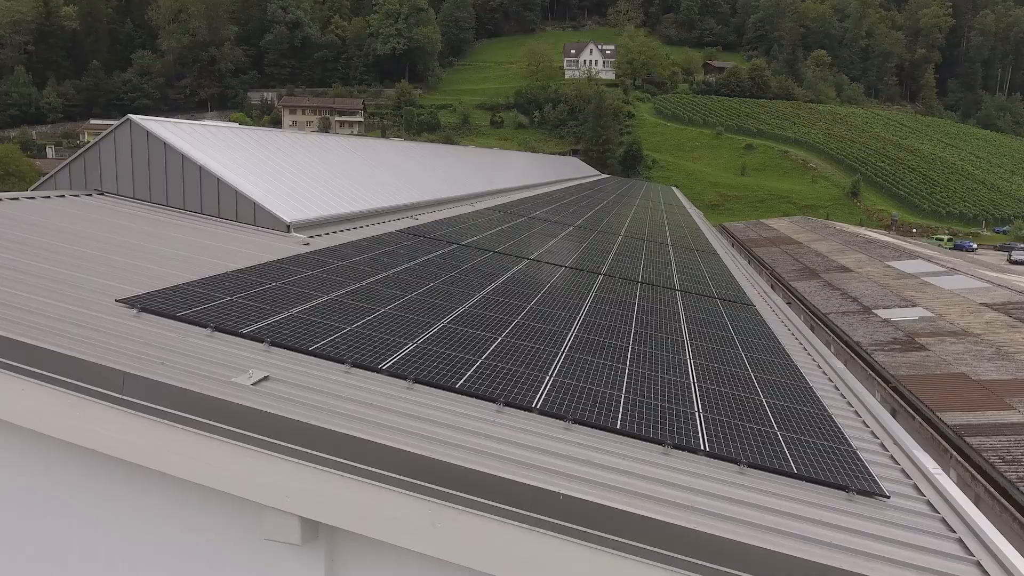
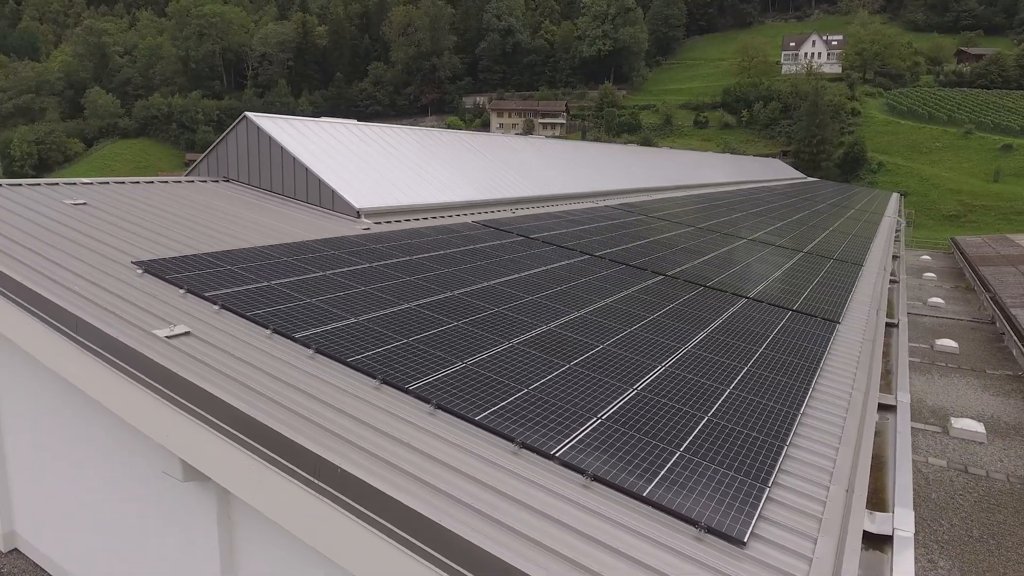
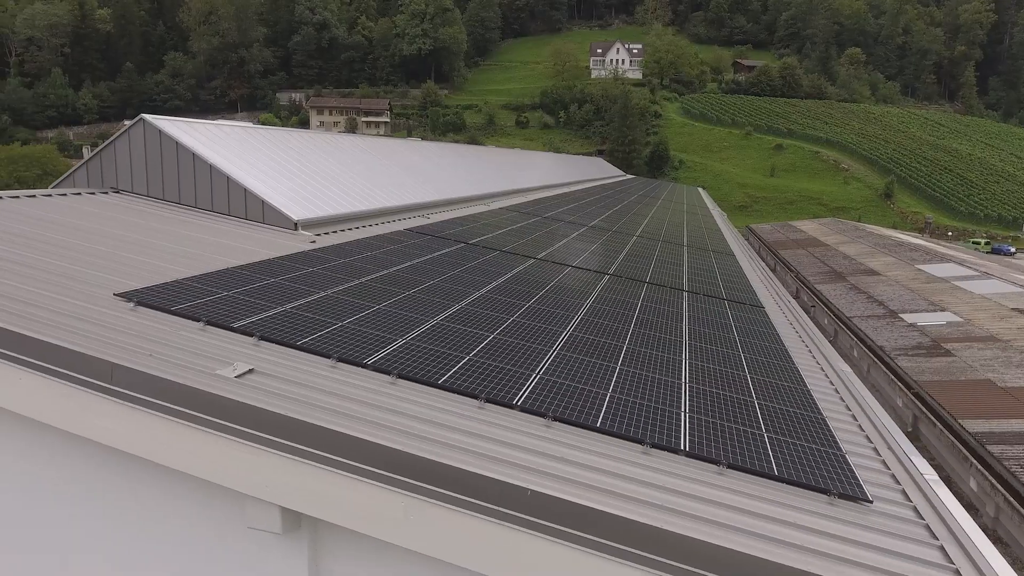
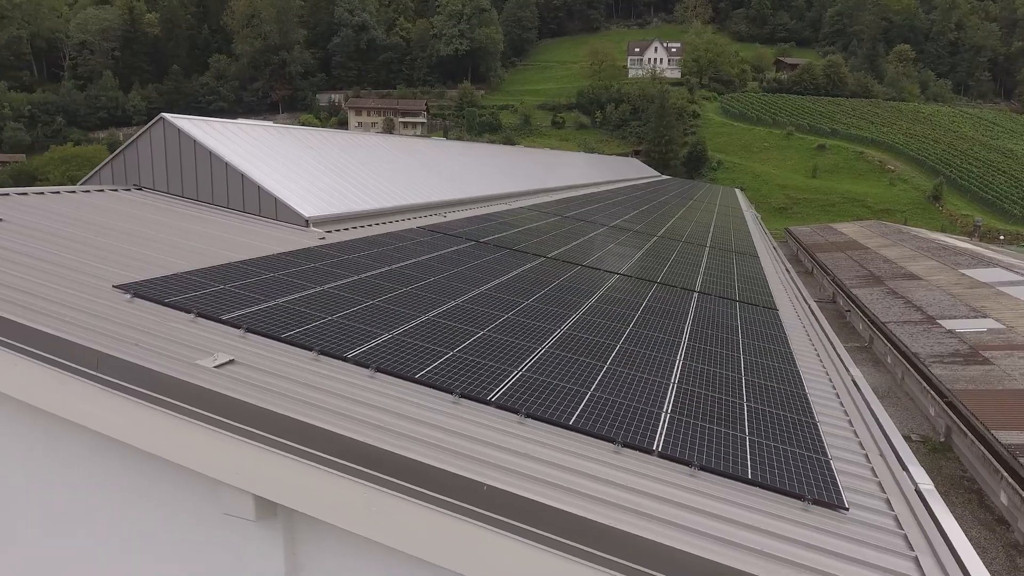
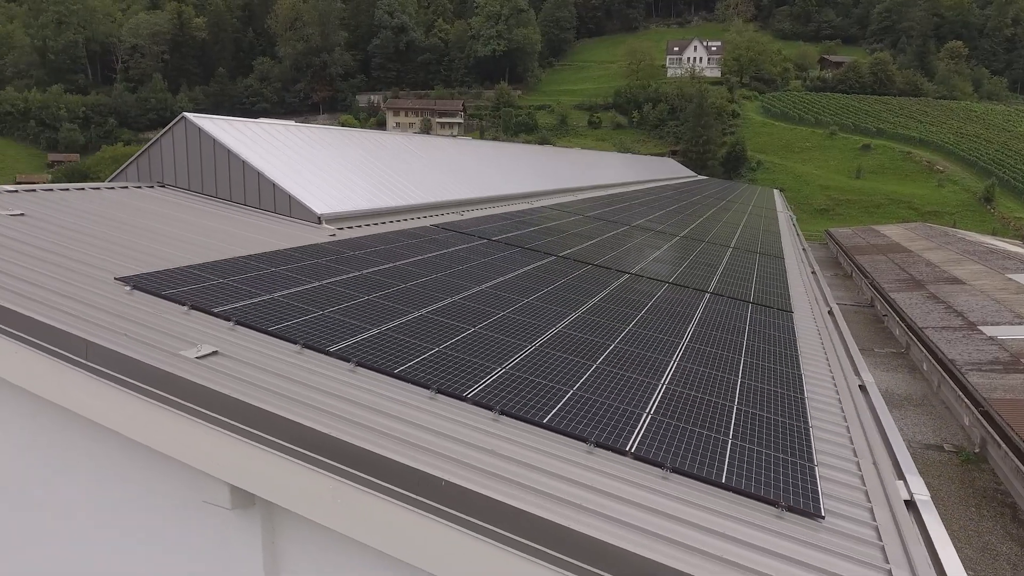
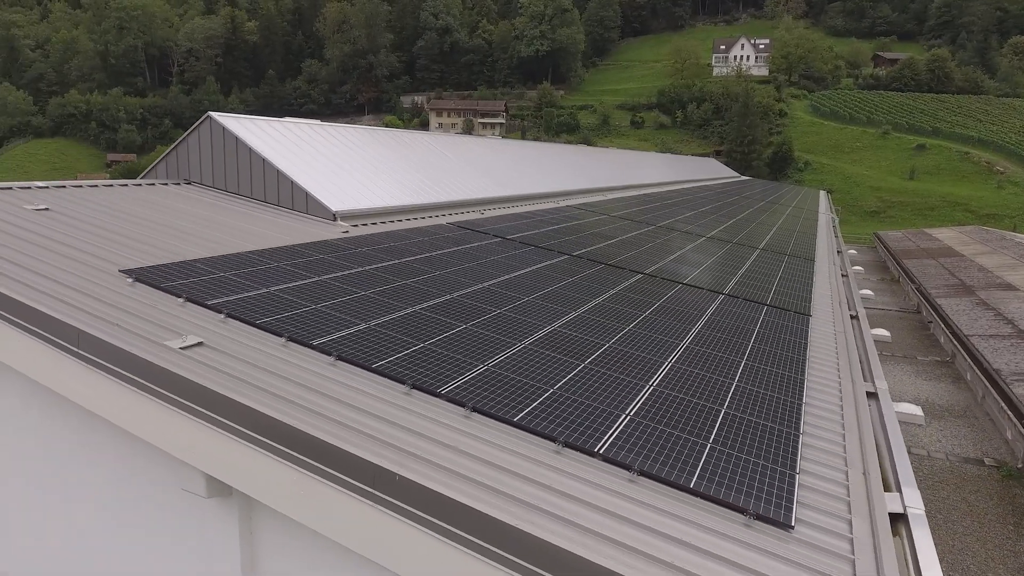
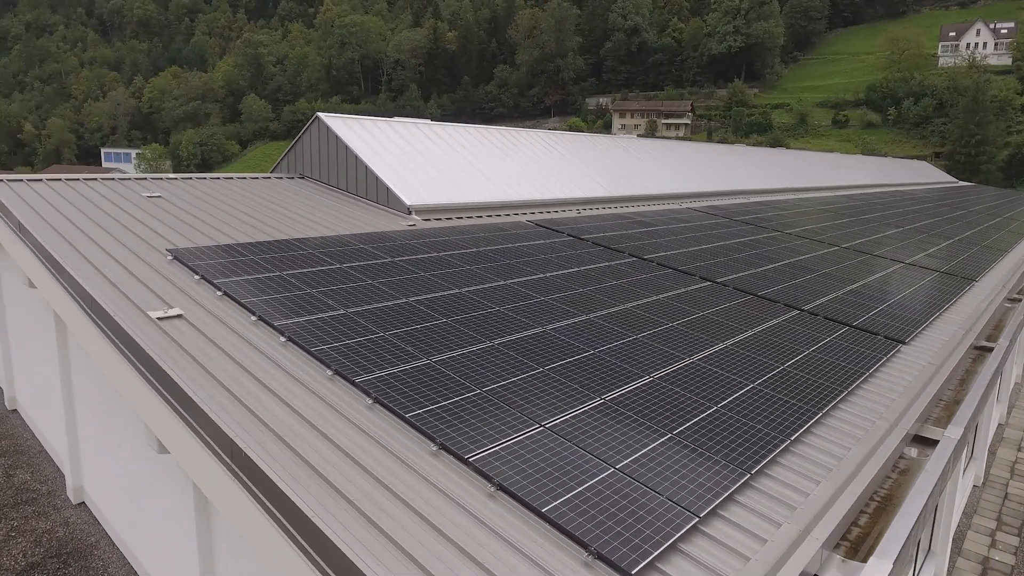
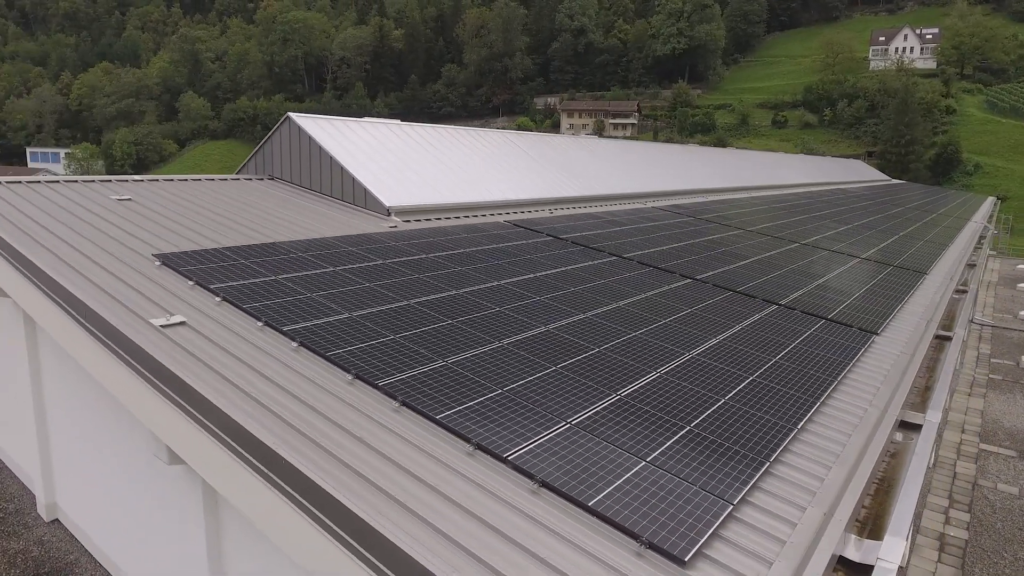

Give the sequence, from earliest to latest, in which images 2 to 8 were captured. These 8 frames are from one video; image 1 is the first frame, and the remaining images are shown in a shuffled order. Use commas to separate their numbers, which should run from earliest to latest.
3, 4, 5, 6, 2, 8, 7
